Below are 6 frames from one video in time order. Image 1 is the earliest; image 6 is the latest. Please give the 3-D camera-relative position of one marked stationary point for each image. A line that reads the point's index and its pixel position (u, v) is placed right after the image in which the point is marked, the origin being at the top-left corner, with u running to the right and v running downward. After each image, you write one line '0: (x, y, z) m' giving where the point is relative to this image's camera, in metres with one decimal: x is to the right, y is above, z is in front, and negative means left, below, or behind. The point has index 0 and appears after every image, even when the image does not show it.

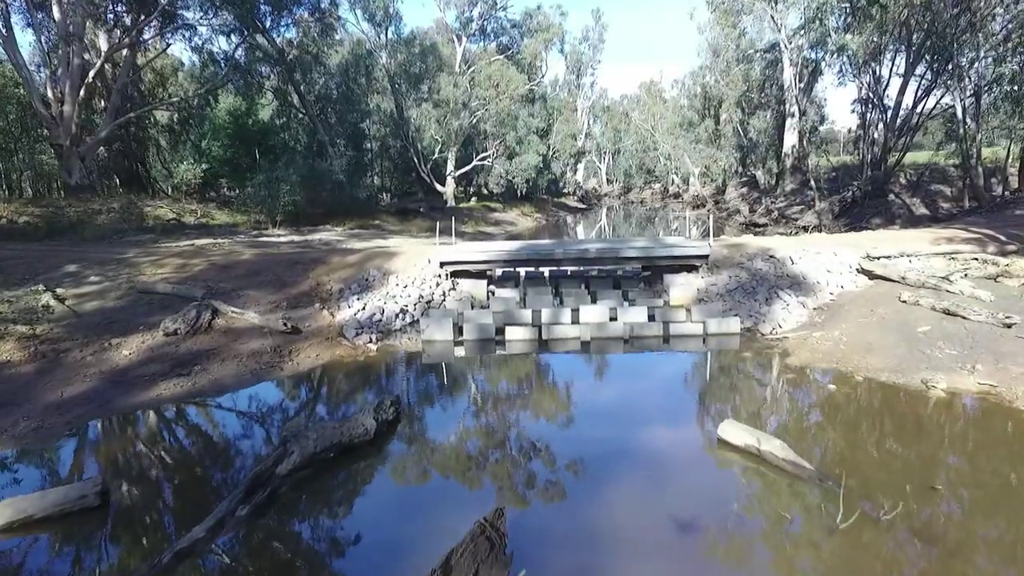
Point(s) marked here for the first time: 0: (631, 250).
0: (+3.6, +1.2, +16.8) m
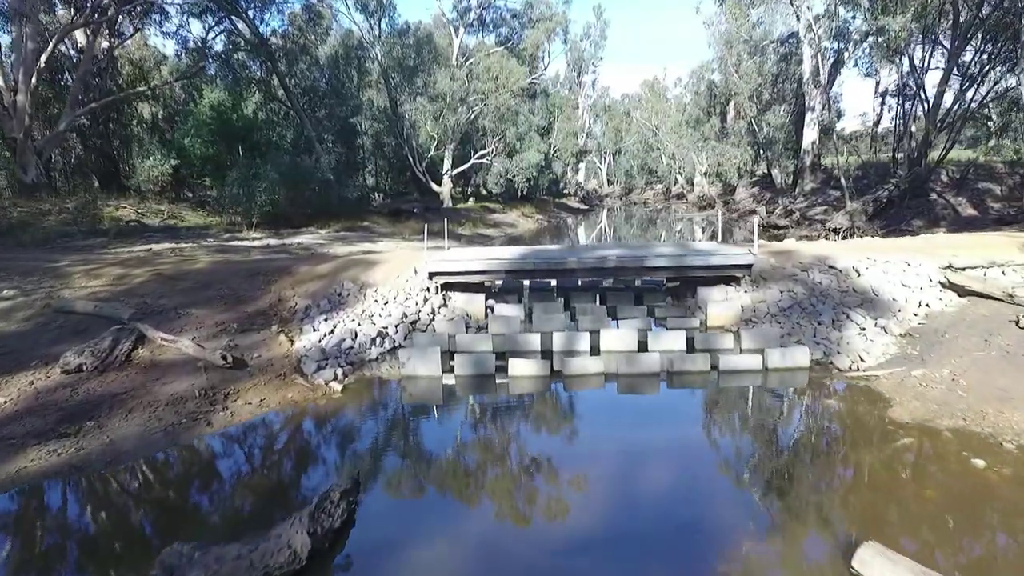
0: (+3.7, +0.8, +13.9) m
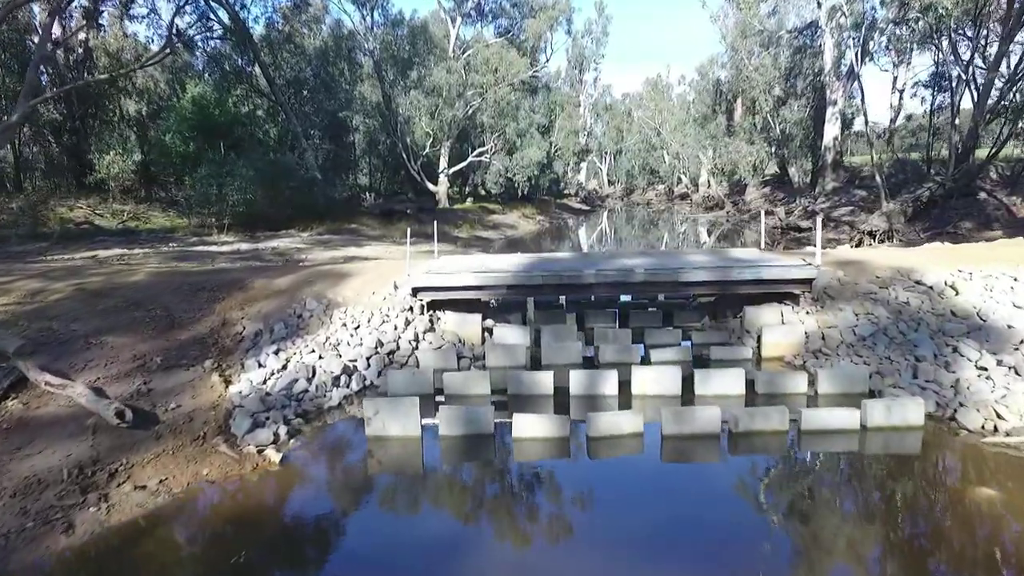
0: (+3.7, +0.4, +11.3) m
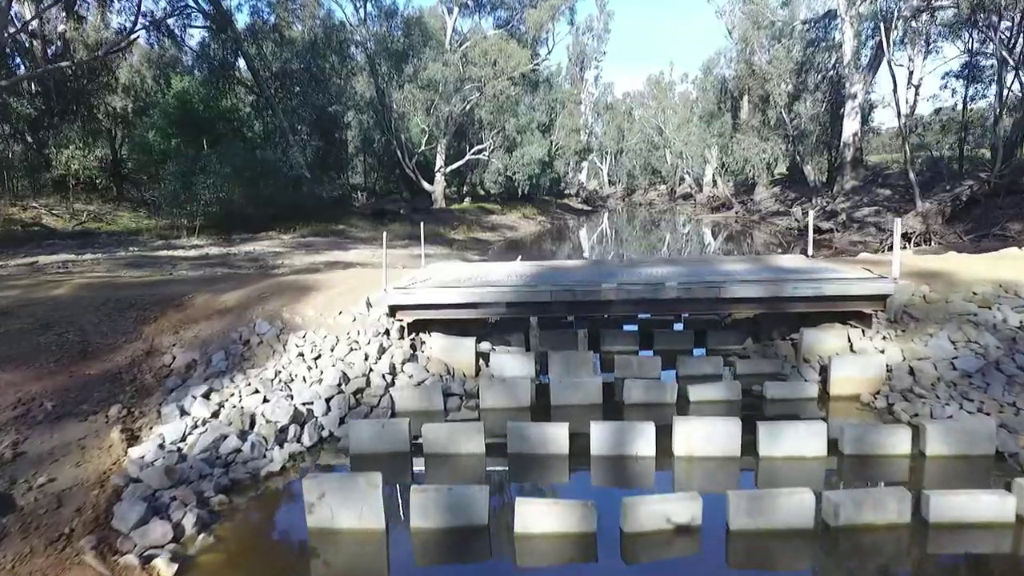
0: (+3.7, +0.1, +9.1) m
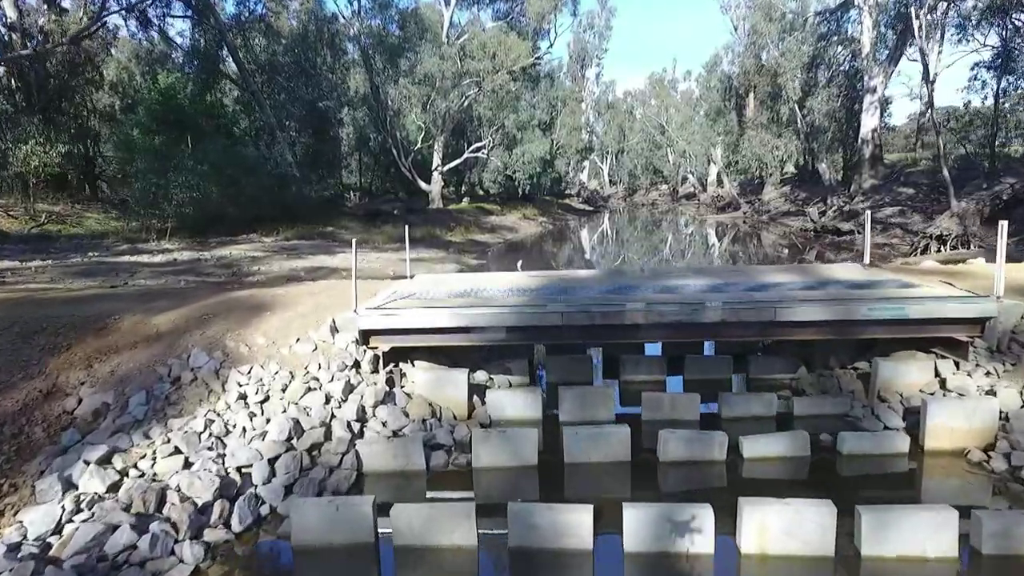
0: (+3.8, -0.2, +7.2) m
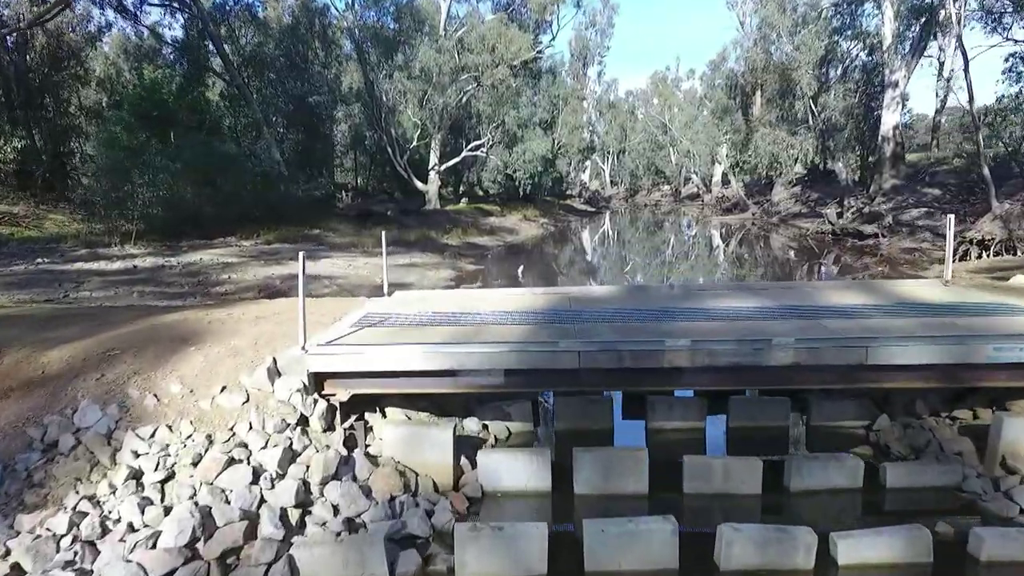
0: (+3.8, -0.5, +5.3) m
